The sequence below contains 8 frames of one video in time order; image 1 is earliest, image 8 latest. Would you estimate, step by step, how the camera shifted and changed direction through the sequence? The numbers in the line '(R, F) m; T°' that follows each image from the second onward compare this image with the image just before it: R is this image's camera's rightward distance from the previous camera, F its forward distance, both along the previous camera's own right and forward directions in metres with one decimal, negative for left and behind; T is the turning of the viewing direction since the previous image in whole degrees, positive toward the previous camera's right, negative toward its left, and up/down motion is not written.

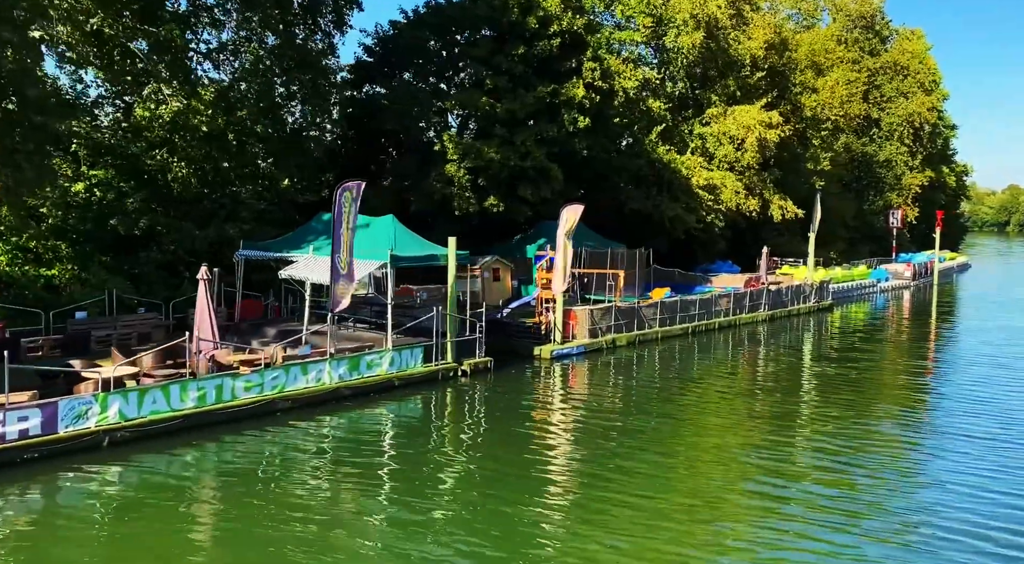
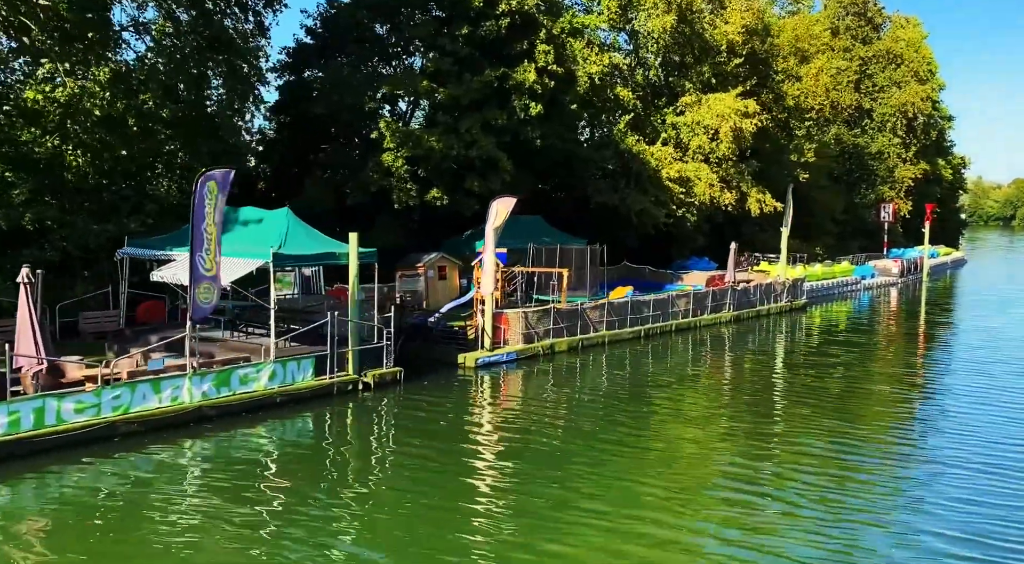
(+2.0, +2.3) m; 0°
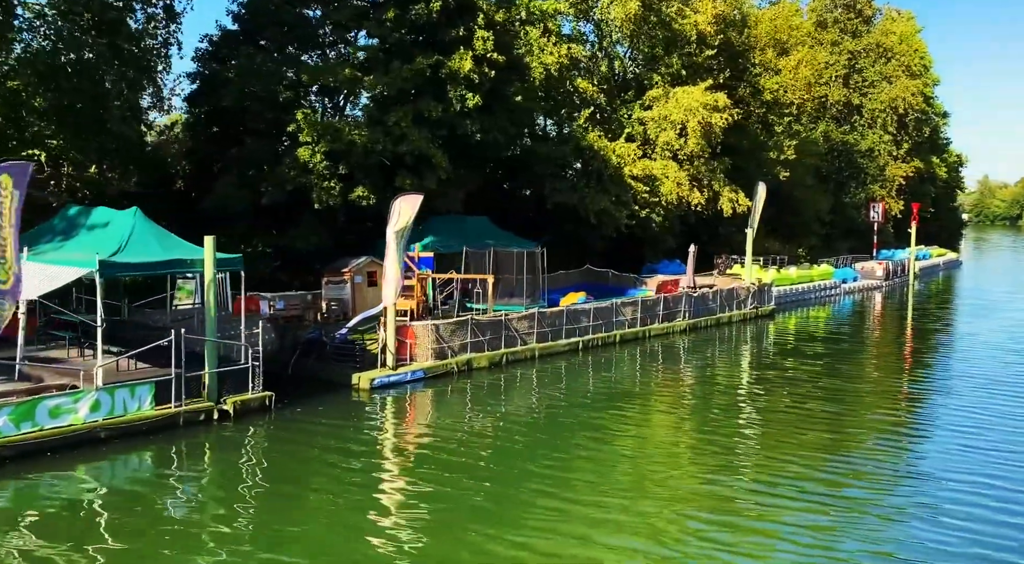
(+2.2, +2.6) m; 0°
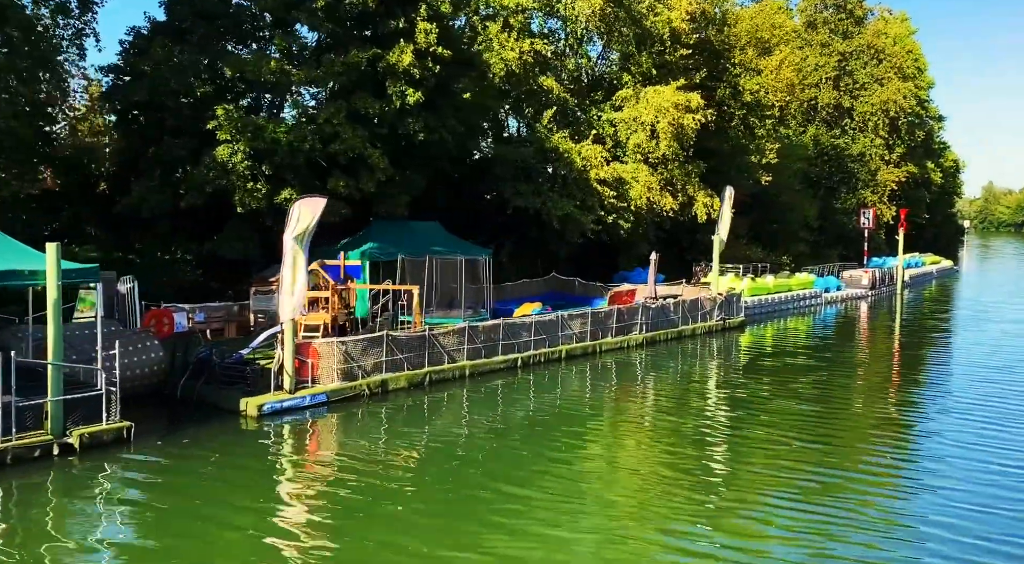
(+1.8, +2.1) m; 0°
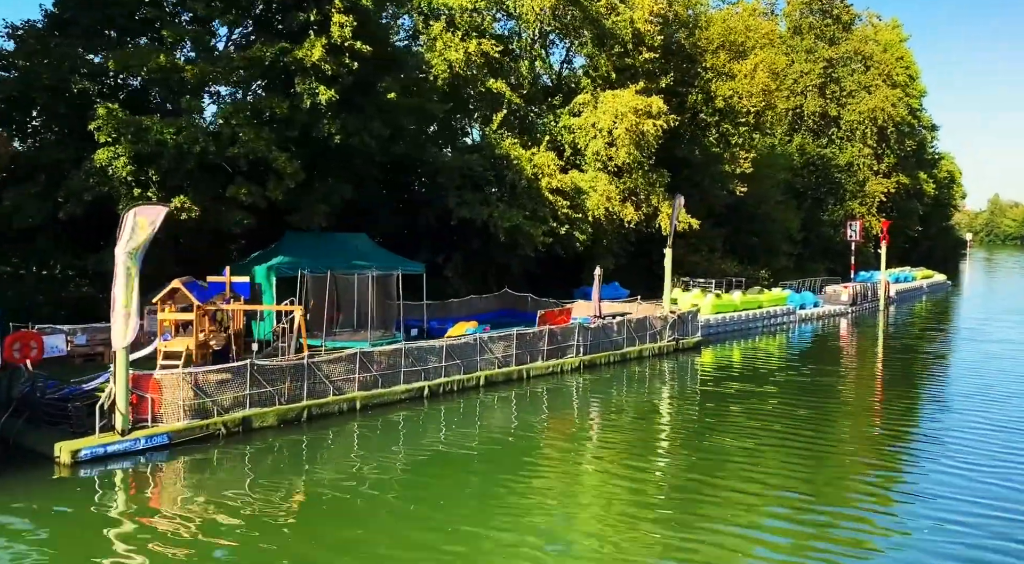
(+2.2, +2.6) m; 0°
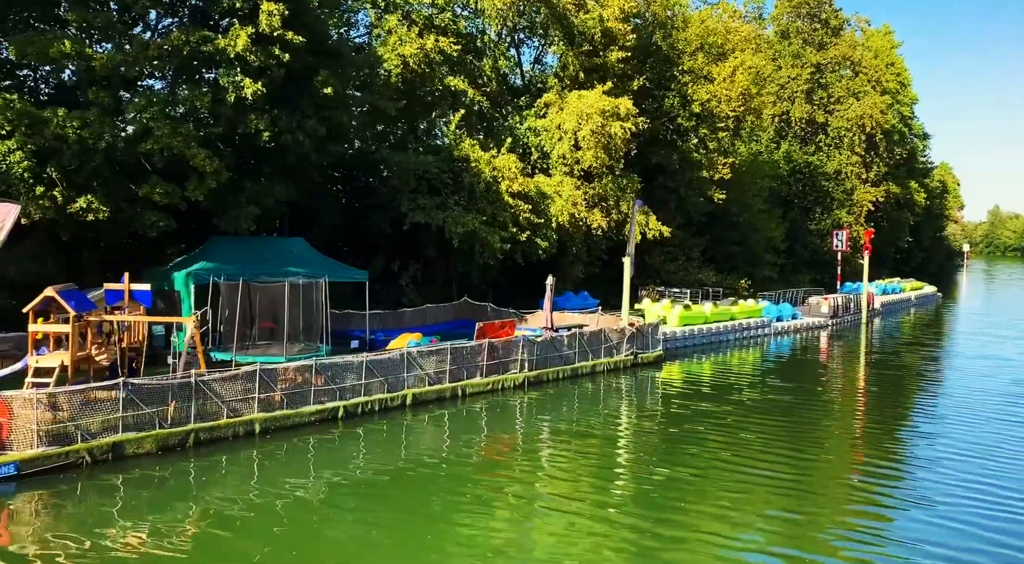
(+1.5, +1.9) m; 0°
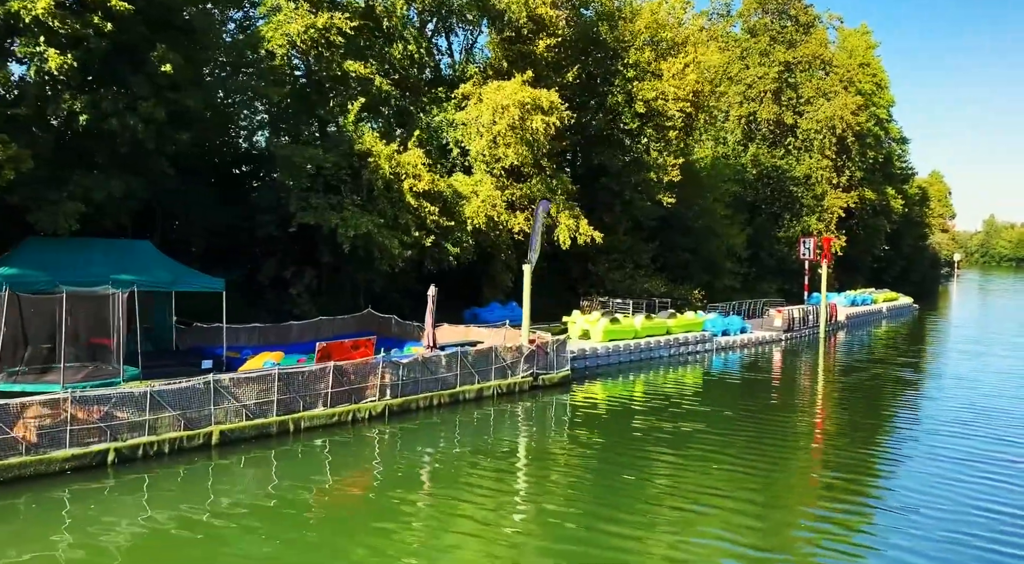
(+3.0, +3.7) m; 0°
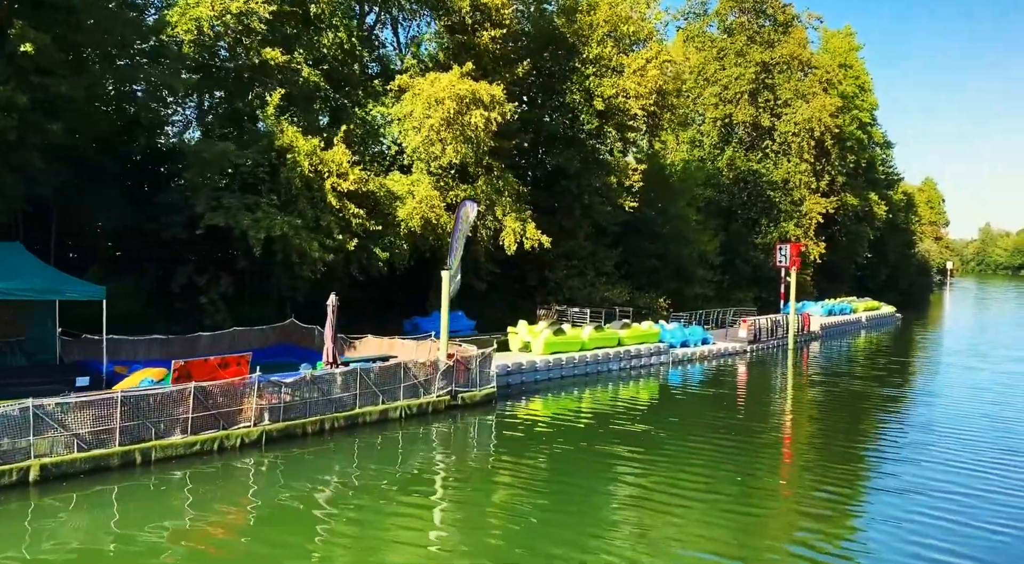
(+1.9, +2.5) m; 0°
